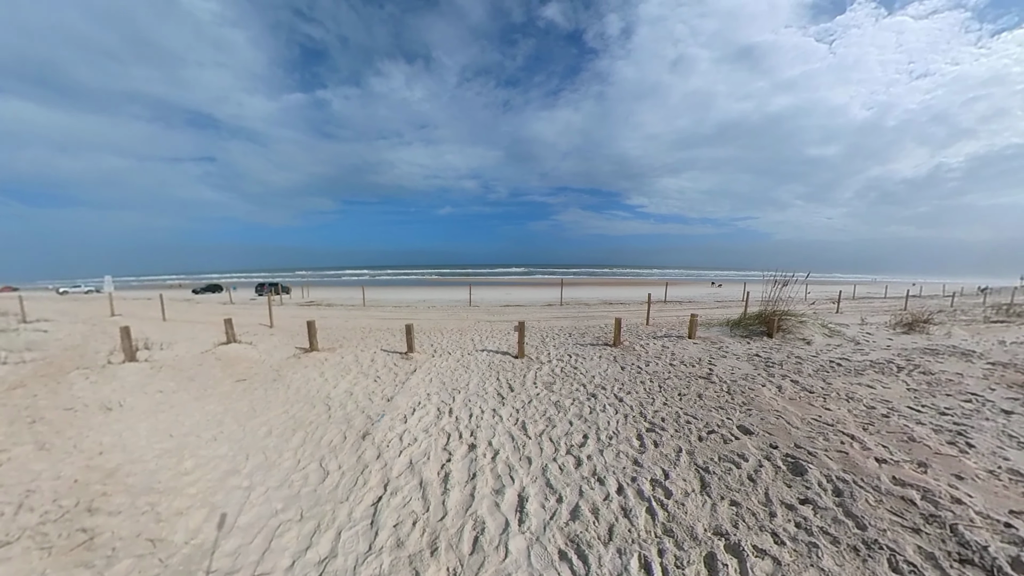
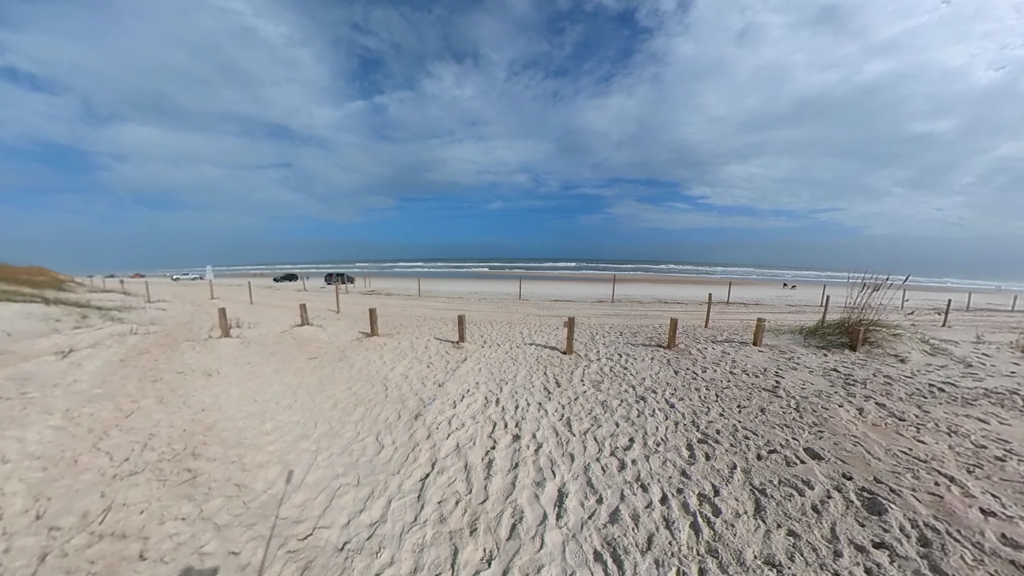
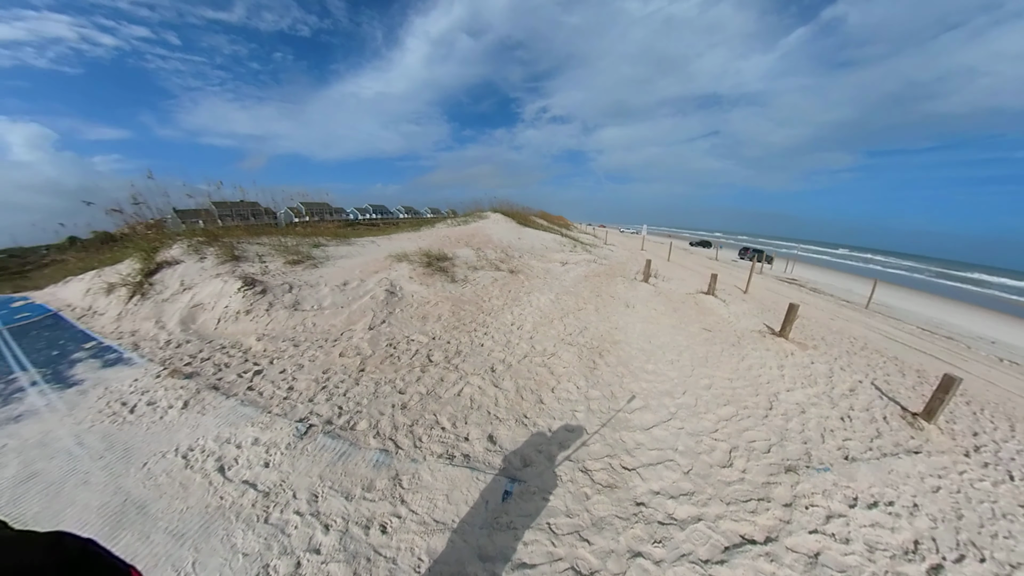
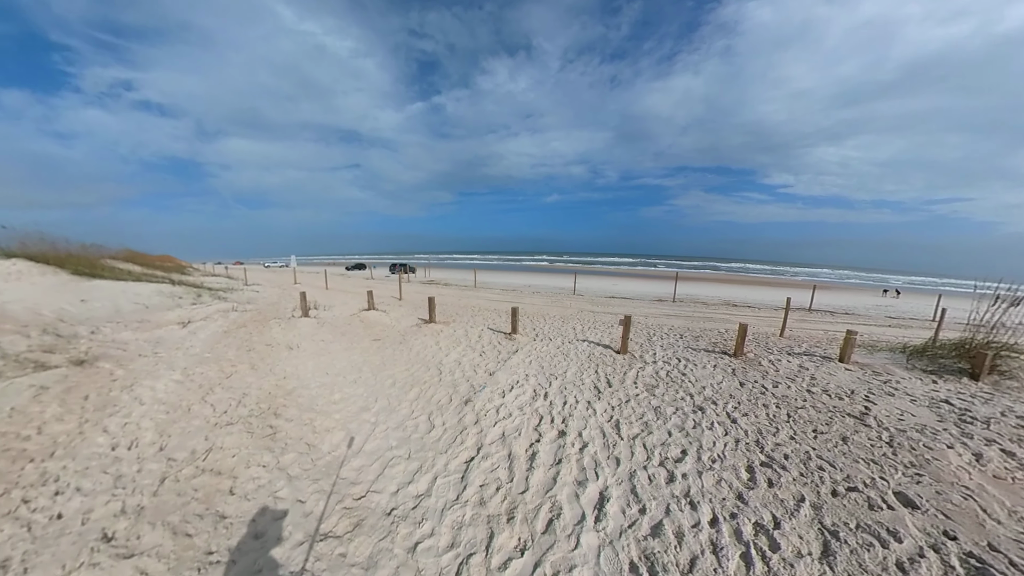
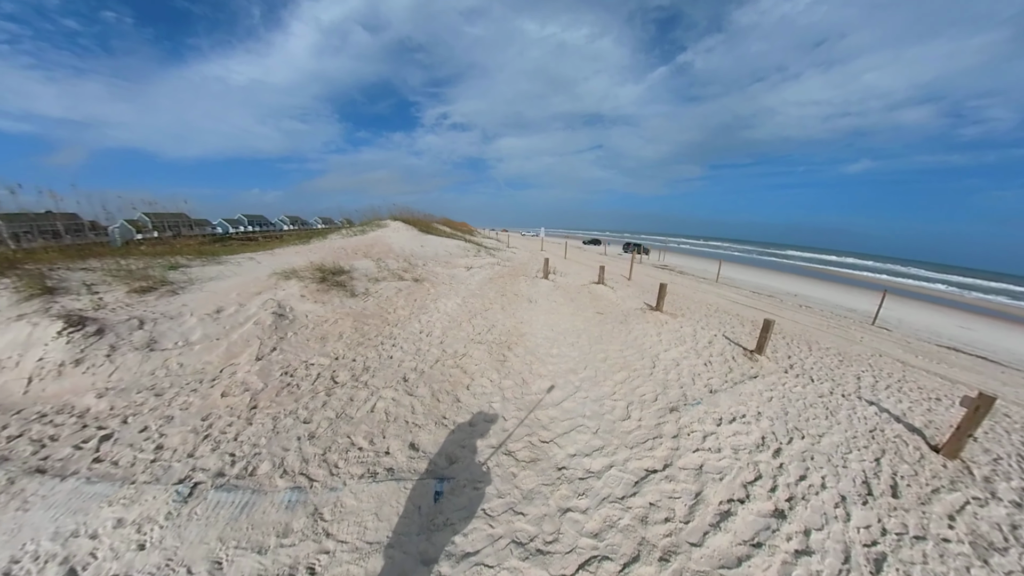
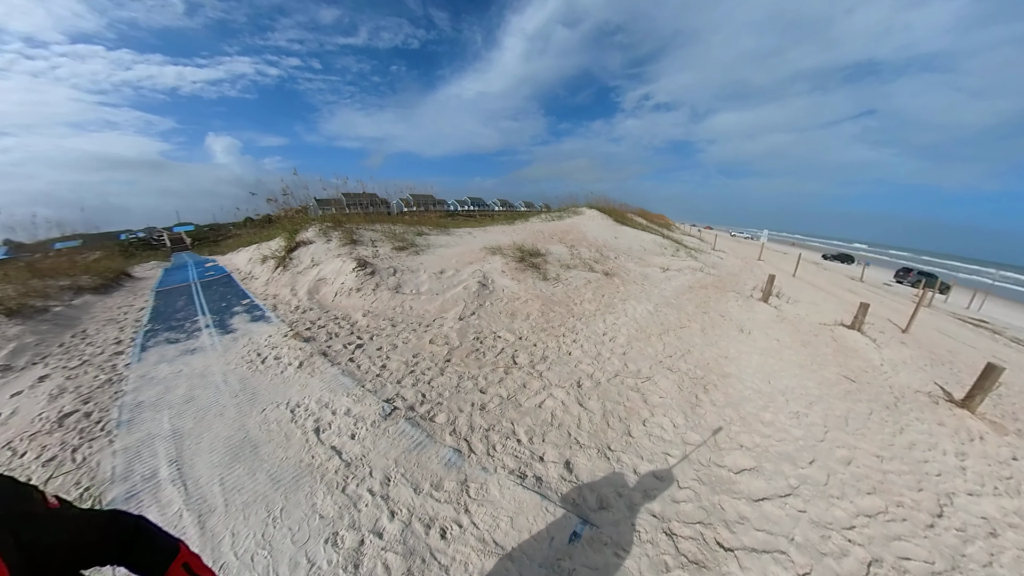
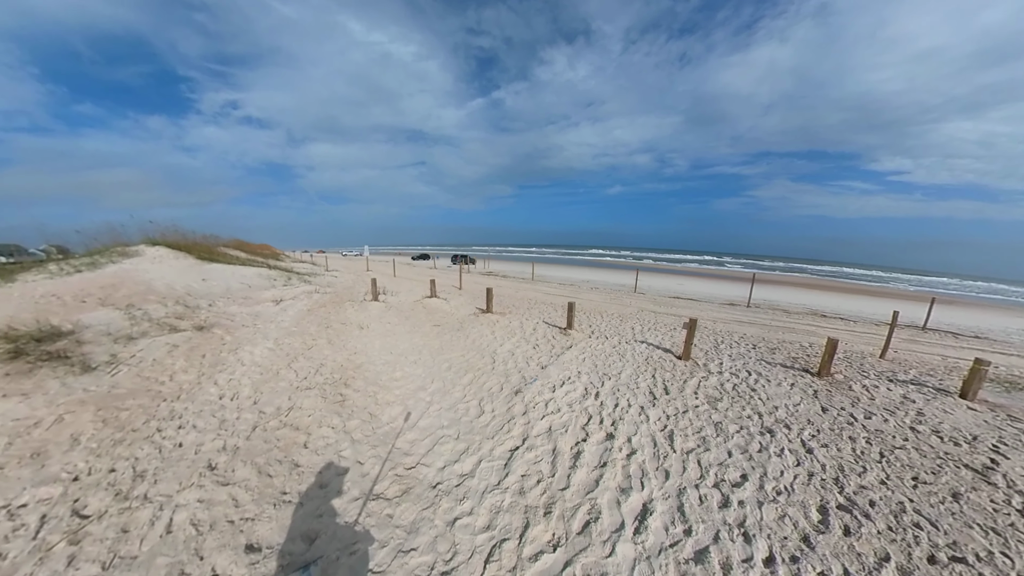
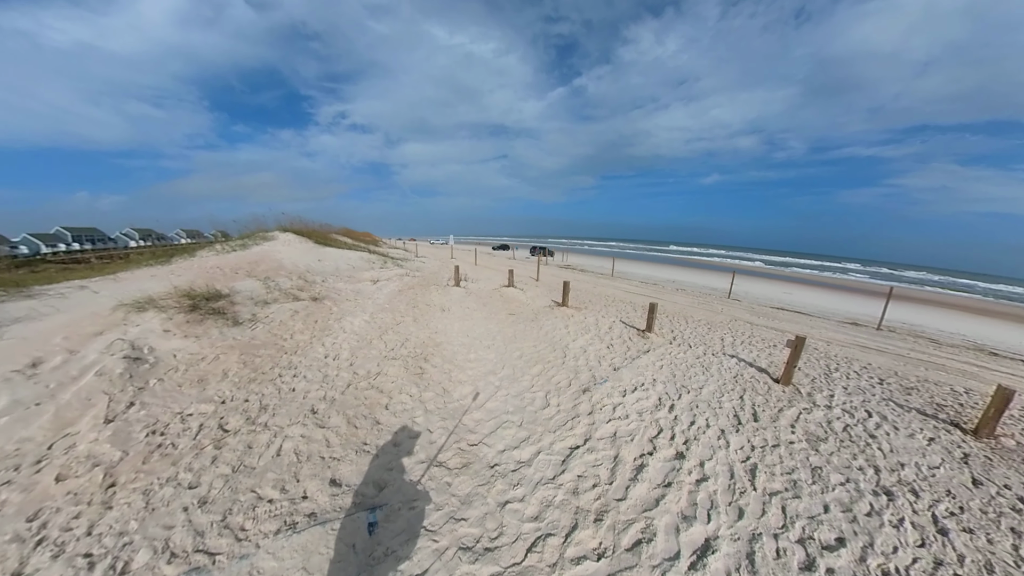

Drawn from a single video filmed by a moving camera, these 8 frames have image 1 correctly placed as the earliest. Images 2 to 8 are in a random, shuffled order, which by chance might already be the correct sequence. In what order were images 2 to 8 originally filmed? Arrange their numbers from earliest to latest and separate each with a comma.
2, 4, 7, 8, 5, 3, 6
